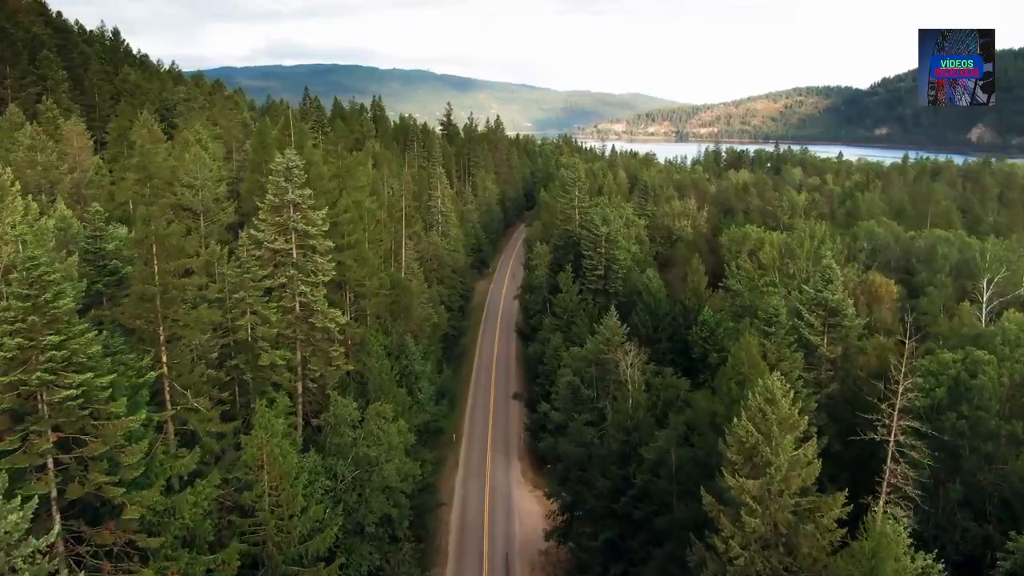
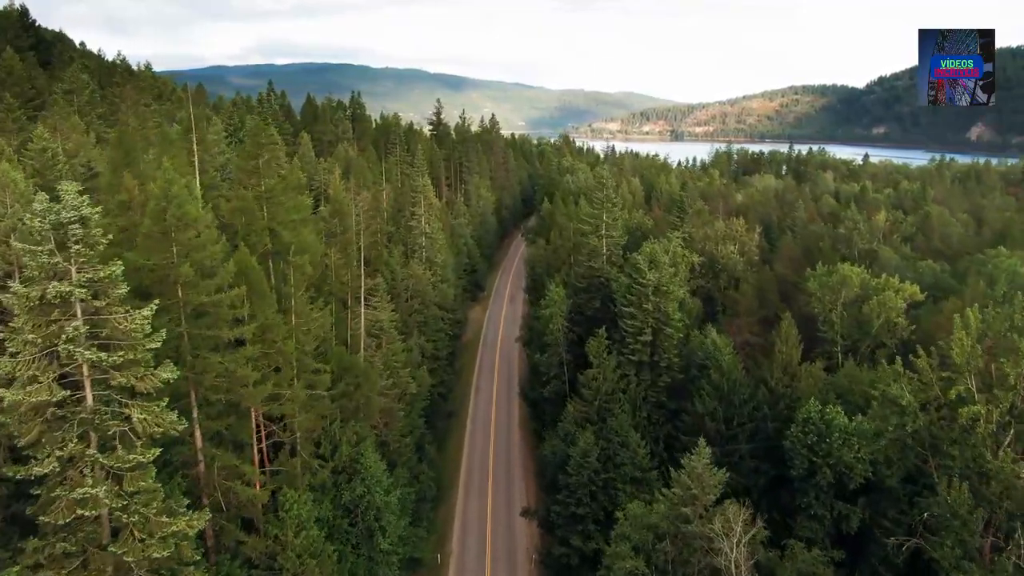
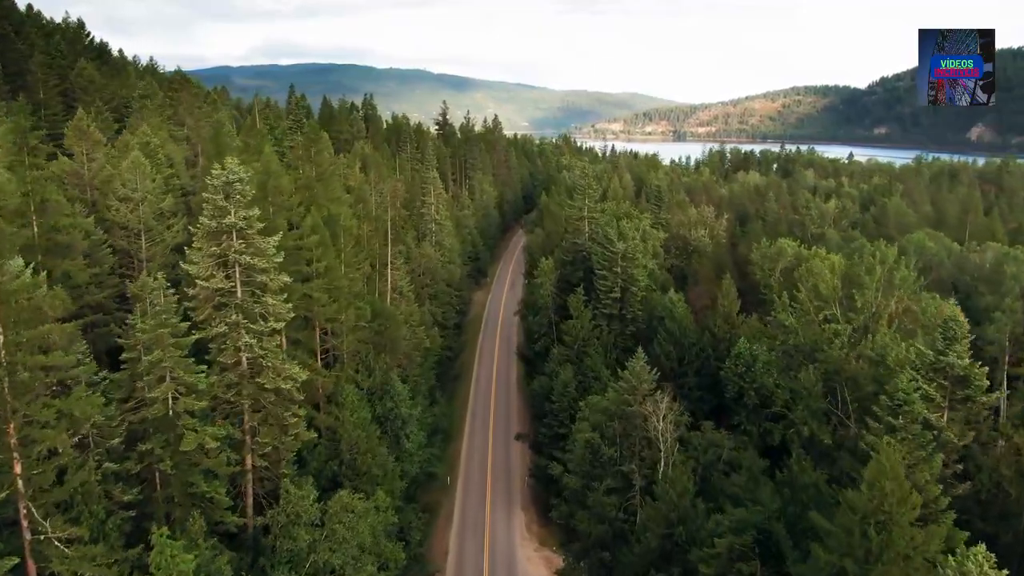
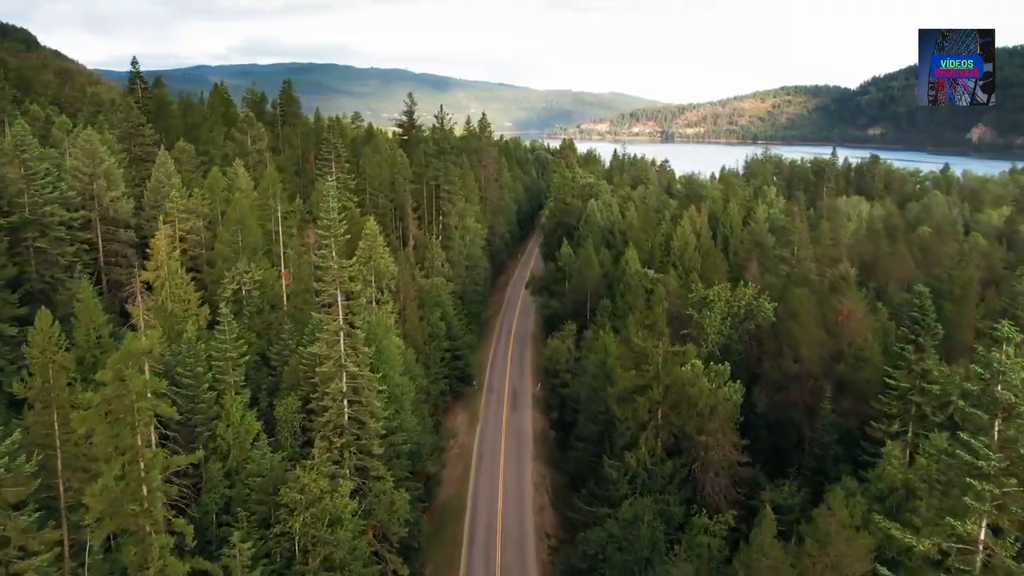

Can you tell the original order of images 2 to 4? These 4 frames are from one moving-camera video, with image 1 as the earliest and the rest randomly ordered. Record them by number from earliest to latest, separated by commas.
3, 2, 4
